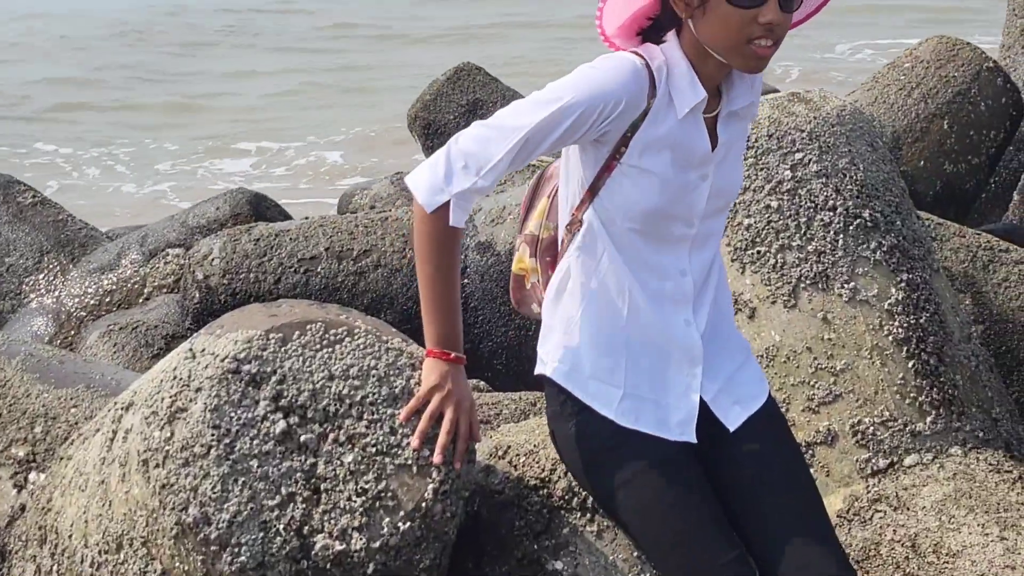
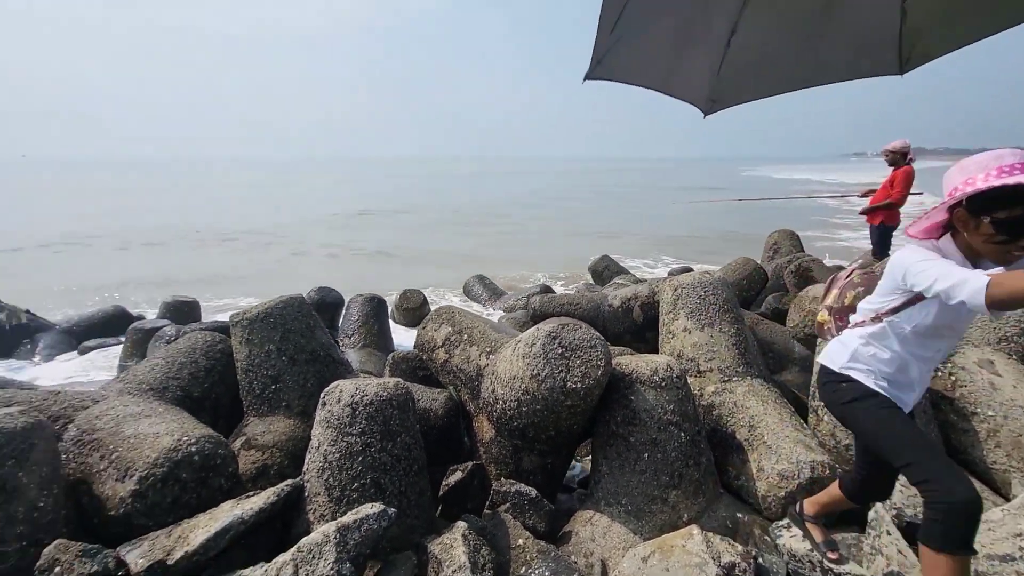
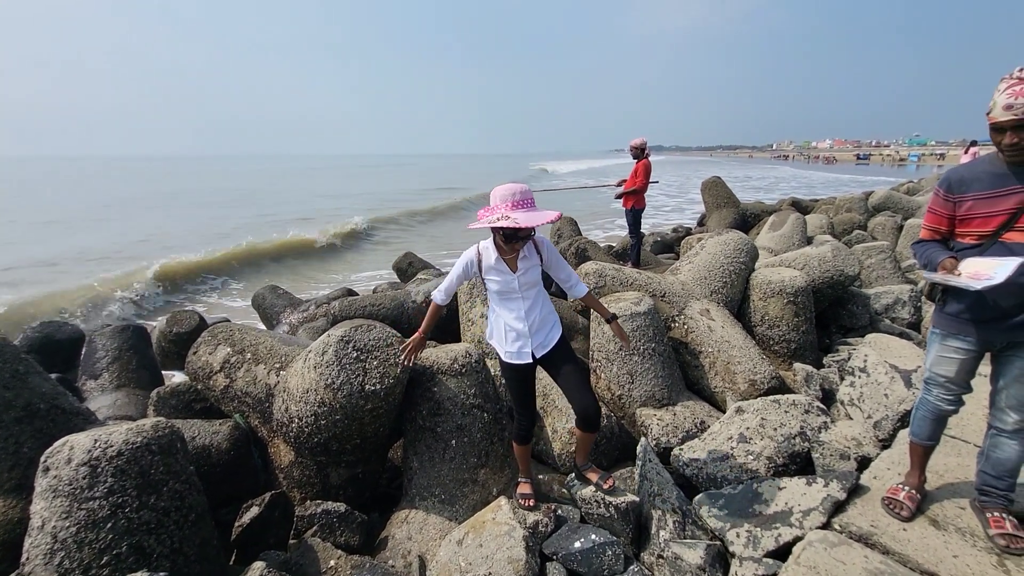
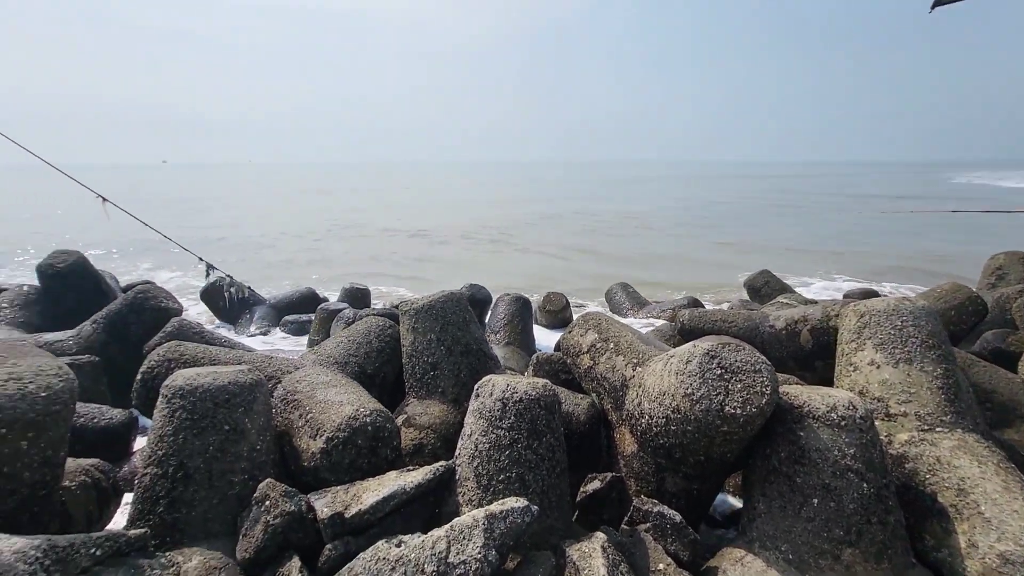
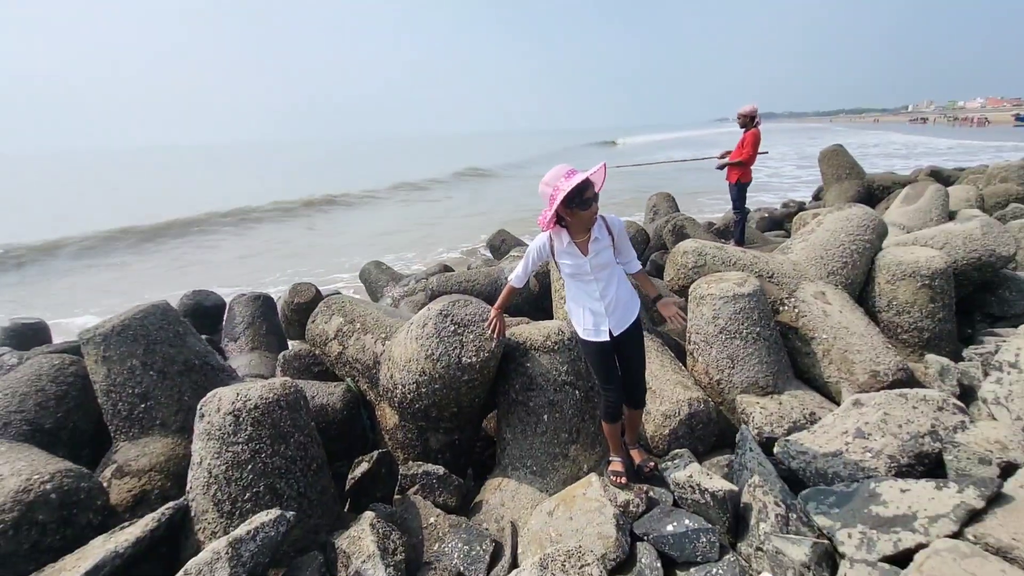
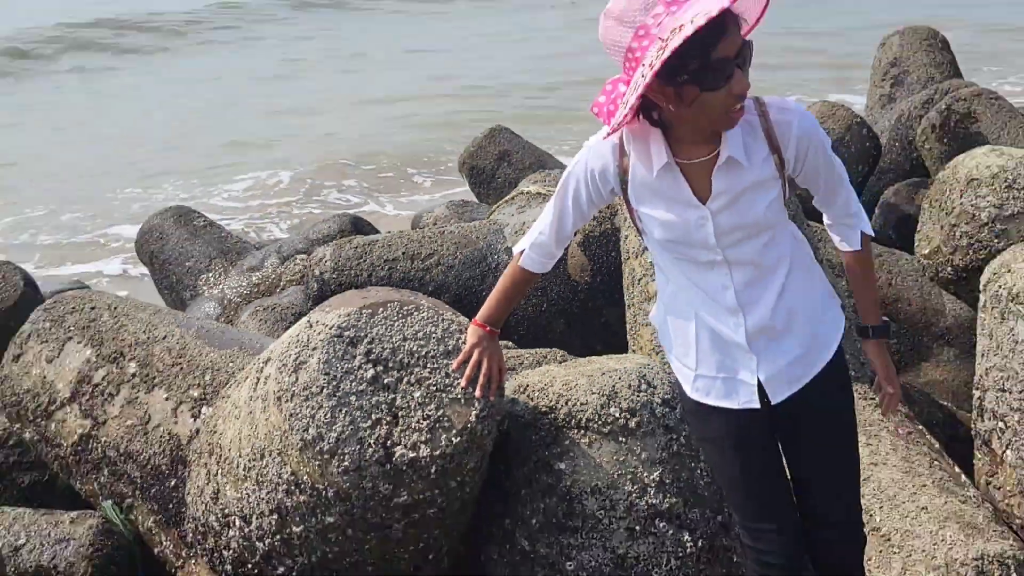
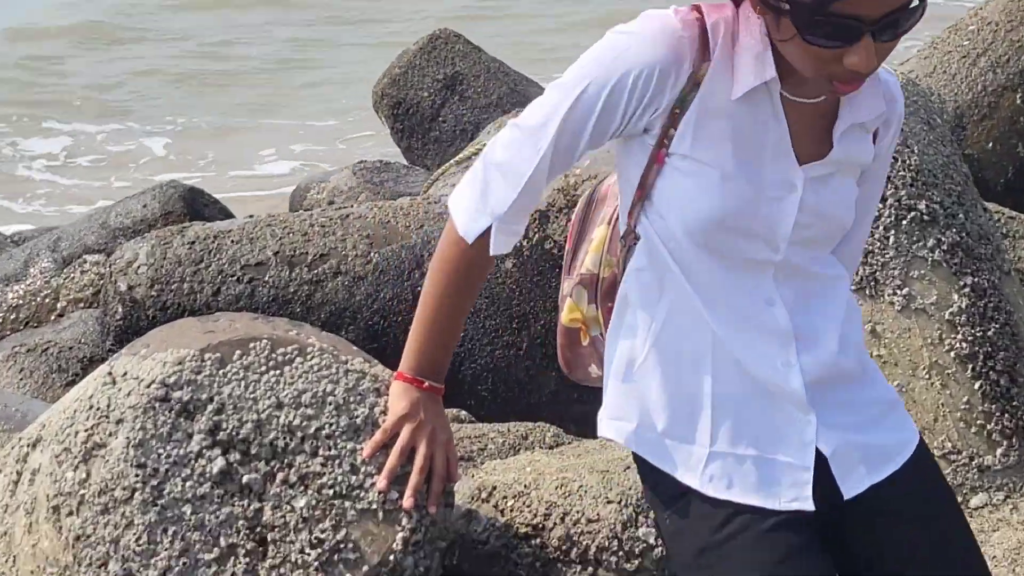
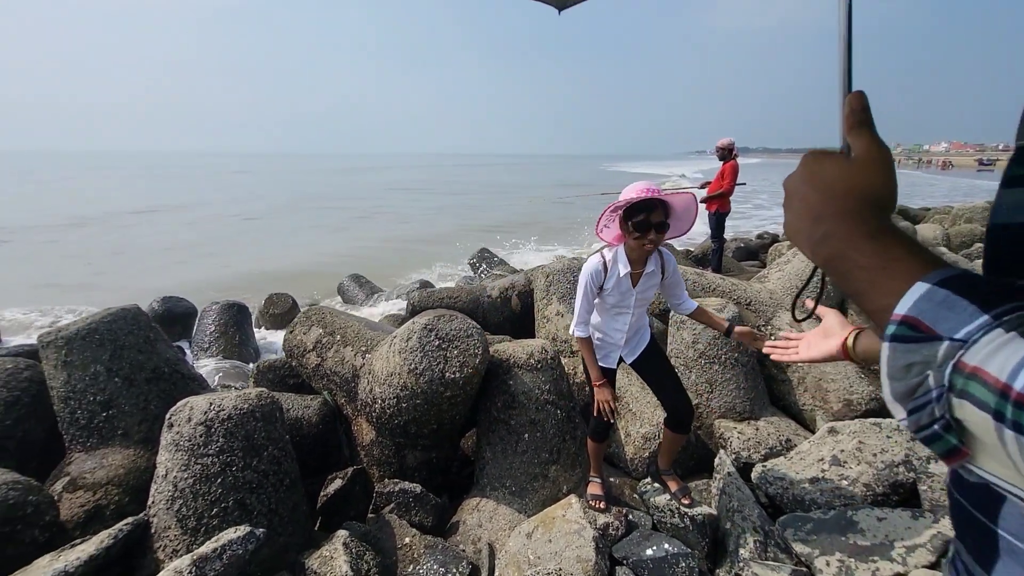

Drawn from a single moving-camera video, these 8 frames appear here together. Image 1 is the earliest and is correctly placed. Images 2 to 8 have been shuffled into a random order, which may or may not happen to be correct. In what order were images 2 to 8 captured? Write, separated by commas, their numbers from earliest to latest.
7, 6, 5, 3, 8, 2, 4
